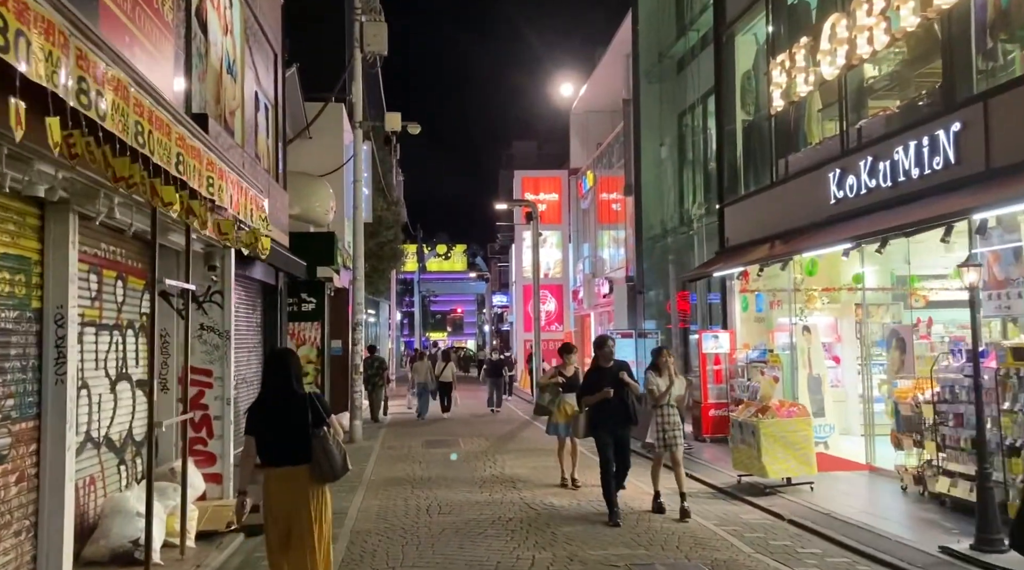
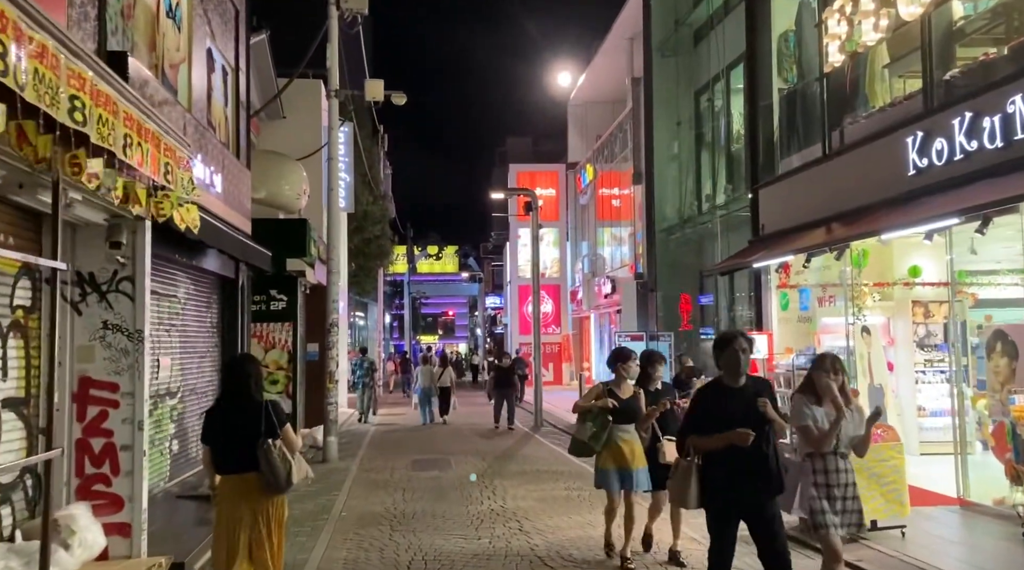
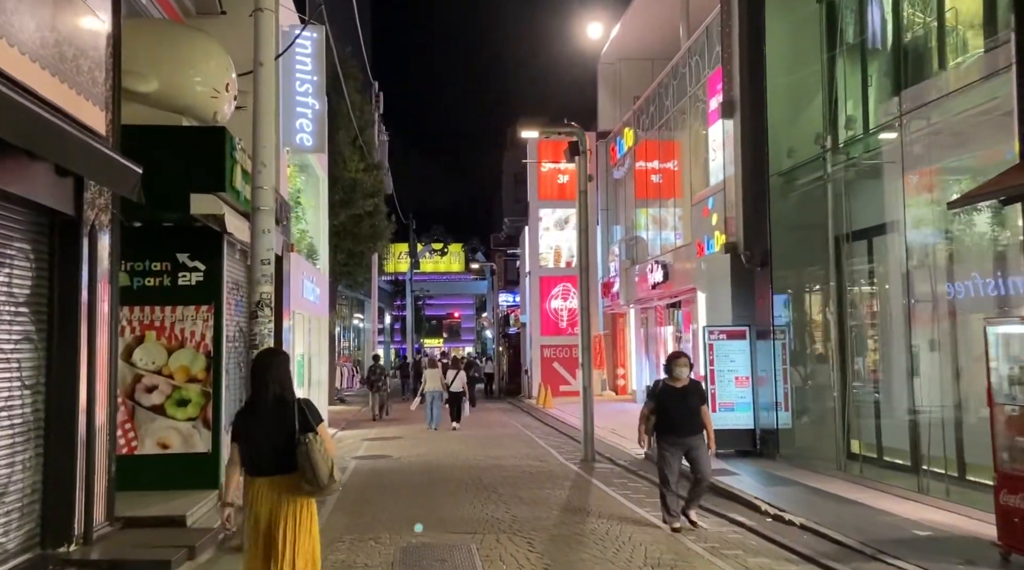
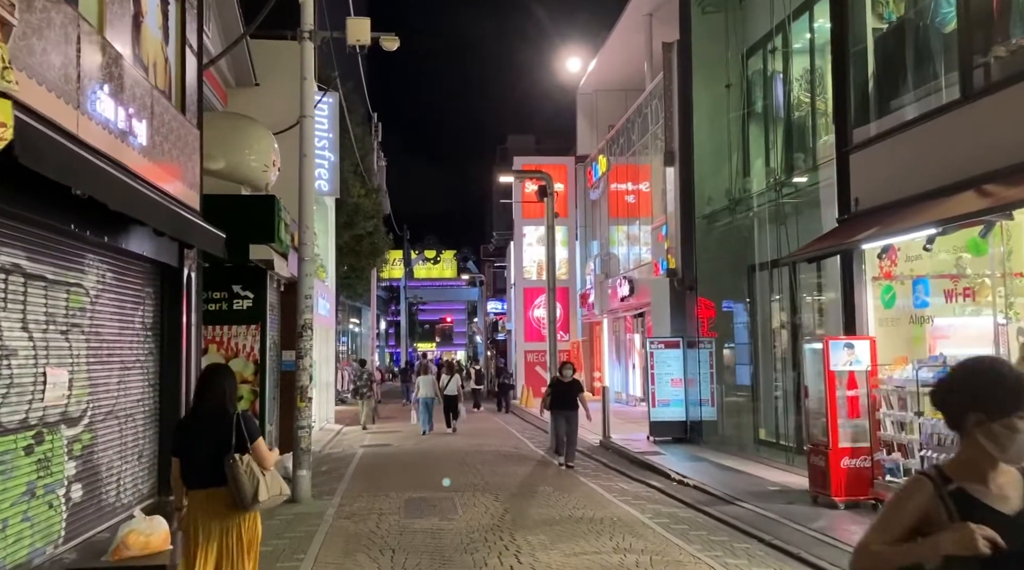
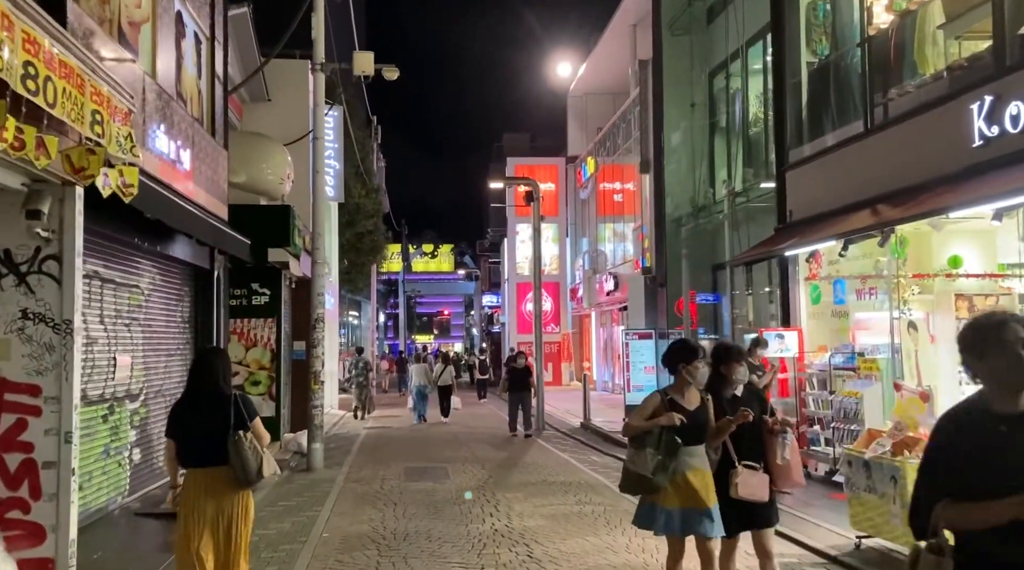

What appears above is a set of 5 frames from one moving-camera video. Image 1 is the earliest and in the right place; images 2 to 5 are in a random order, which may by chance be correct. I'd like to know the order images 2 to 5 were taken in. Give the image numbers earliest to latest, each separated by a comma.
2, 5, 4, 3
